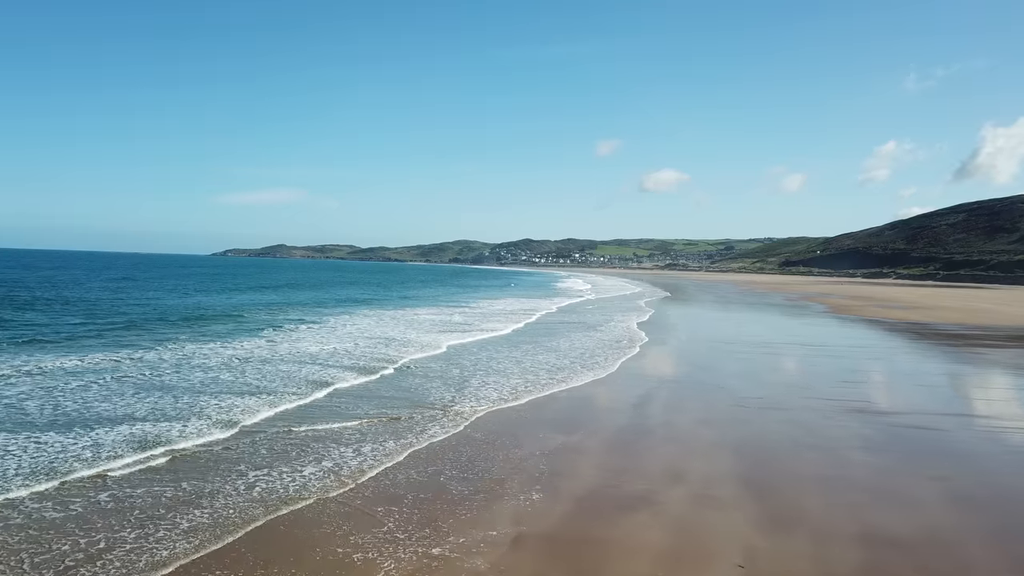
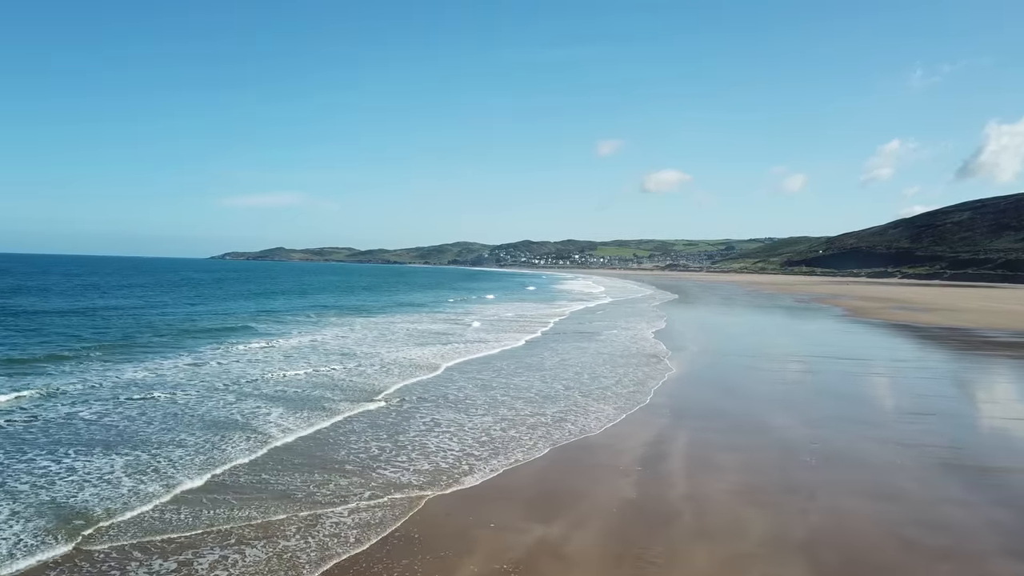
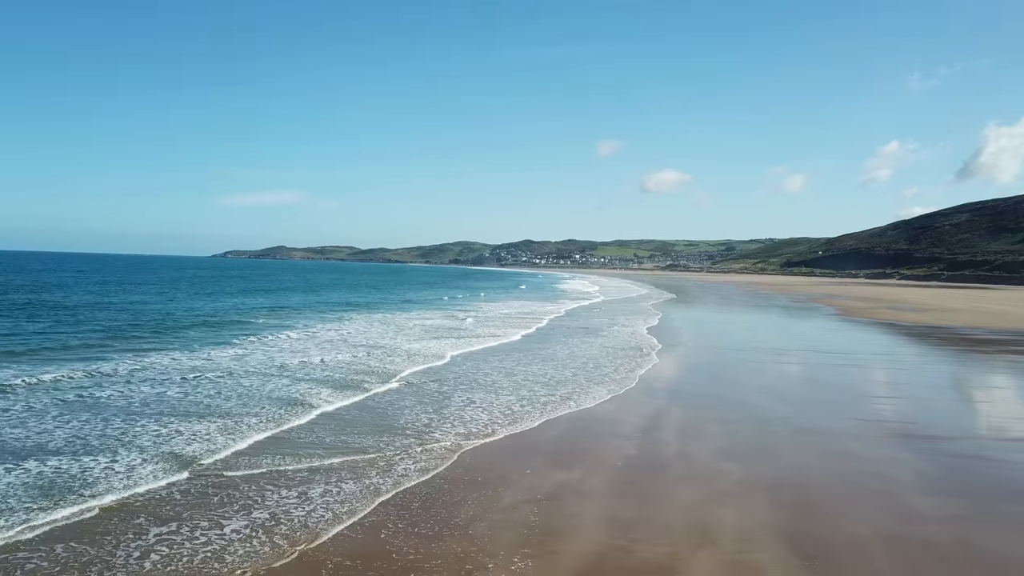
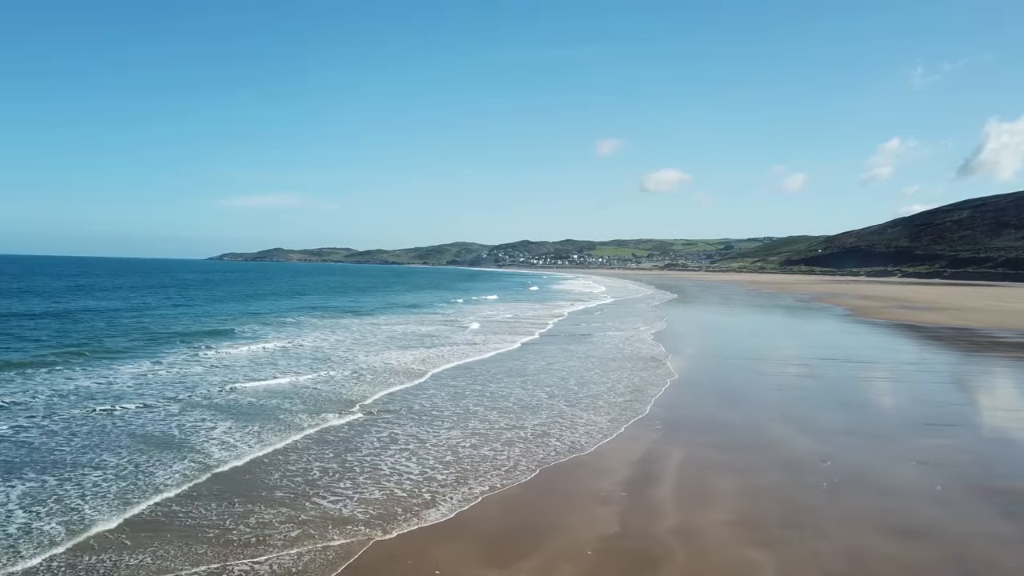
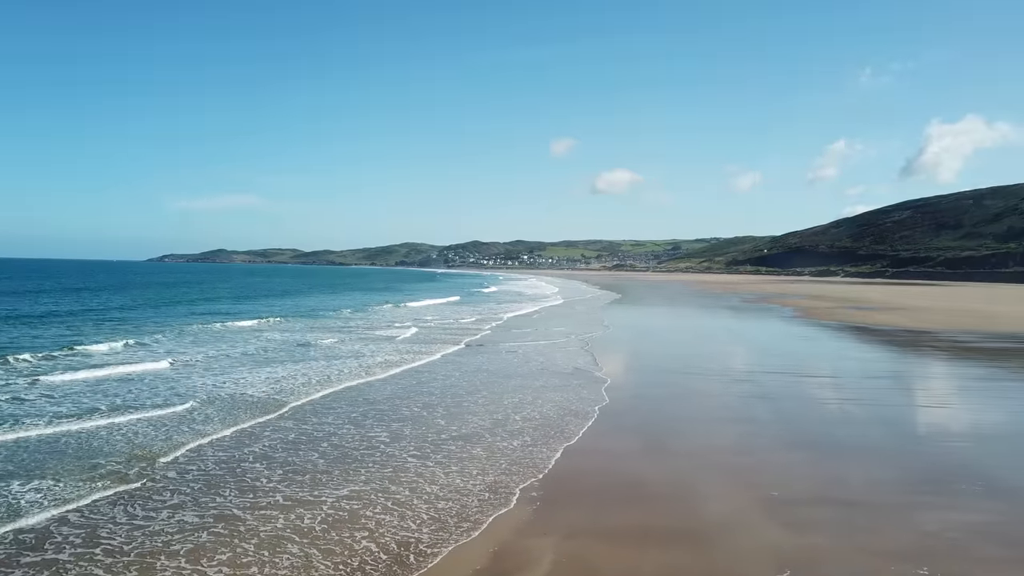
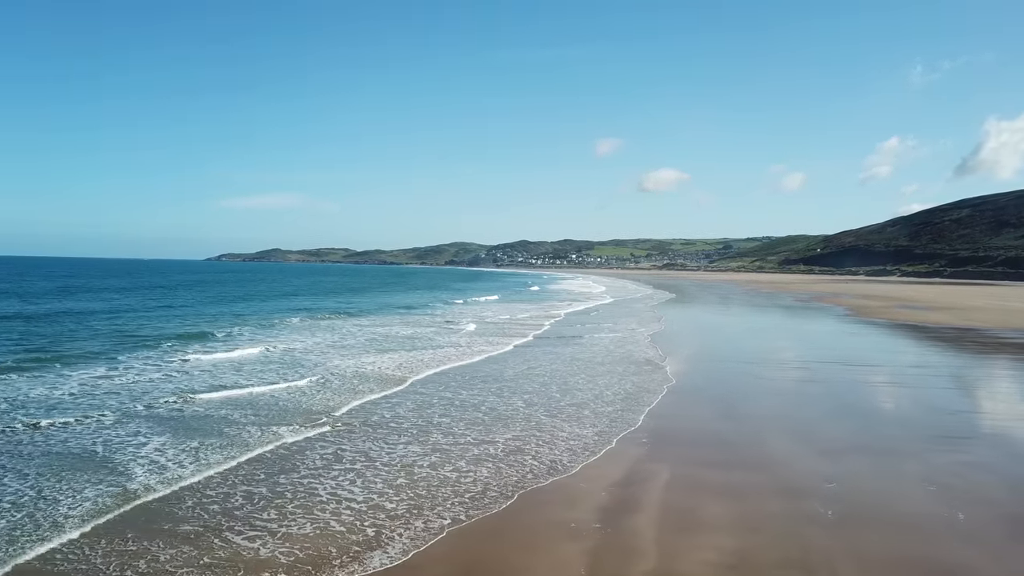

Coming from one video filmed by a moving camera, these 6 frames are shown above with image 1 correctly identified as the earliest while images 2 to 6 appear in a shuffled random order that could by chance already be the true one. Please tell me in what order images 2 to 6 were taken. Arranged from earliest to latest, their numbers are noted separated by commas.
3, 2, 4, 6, 5
